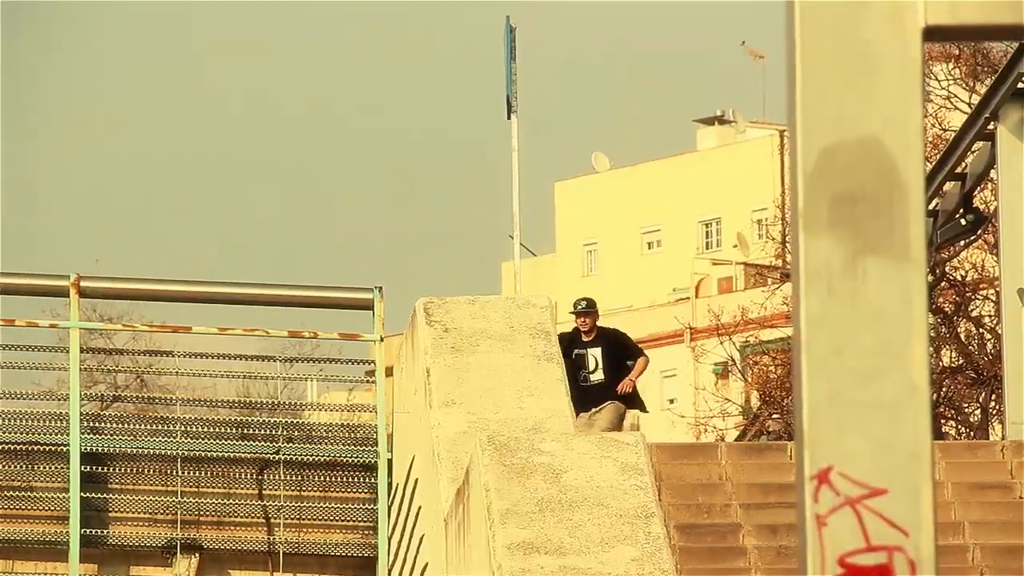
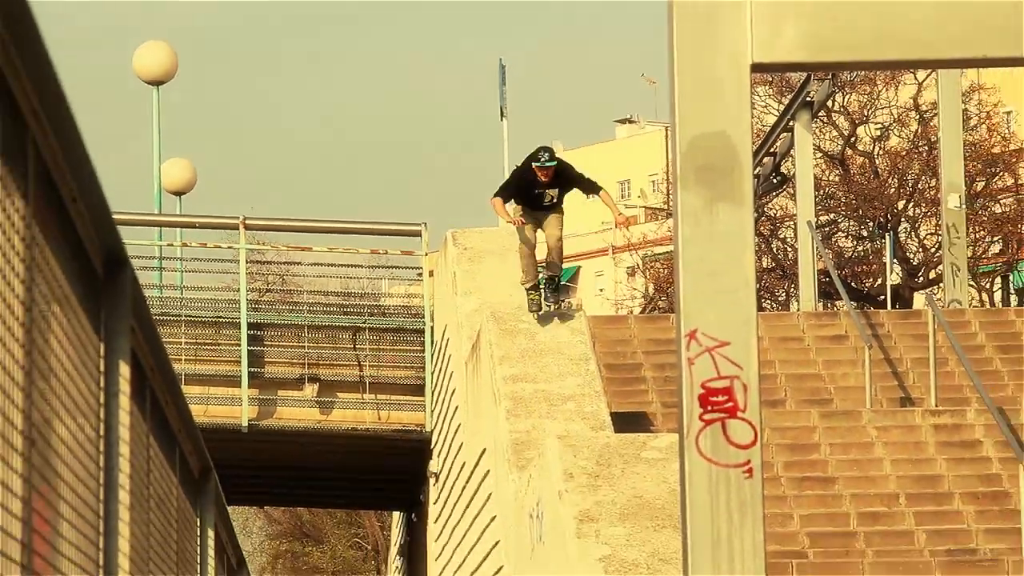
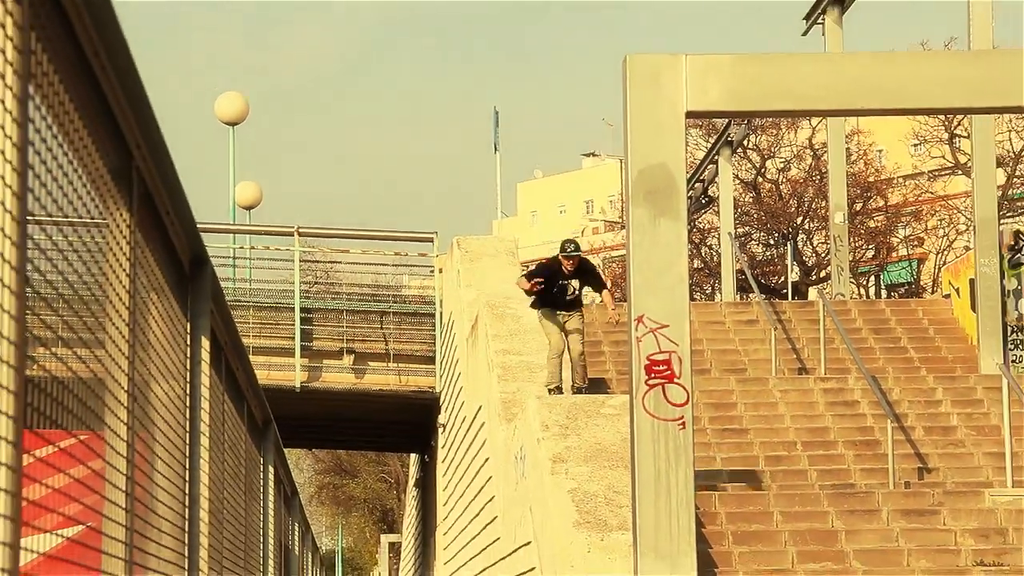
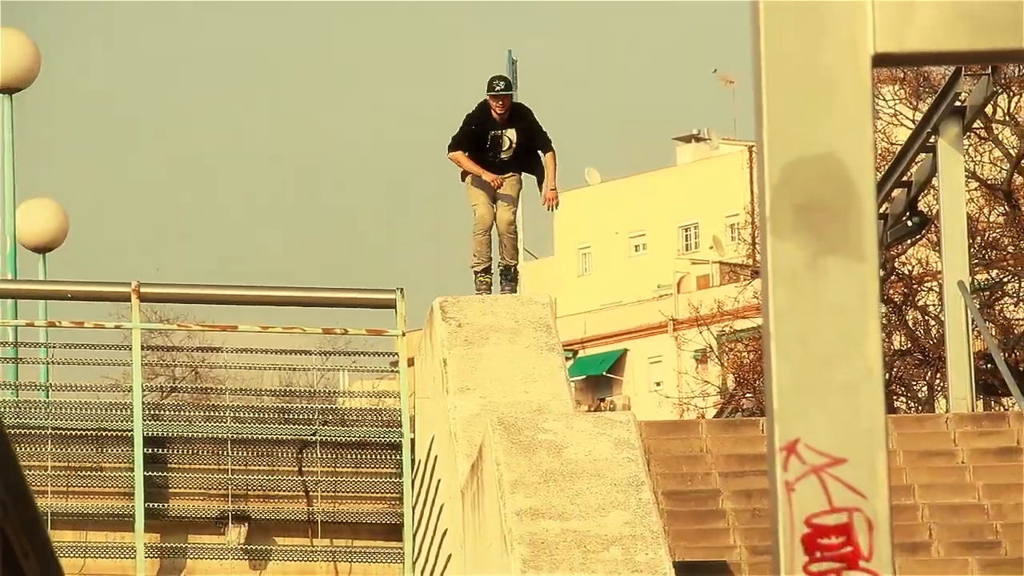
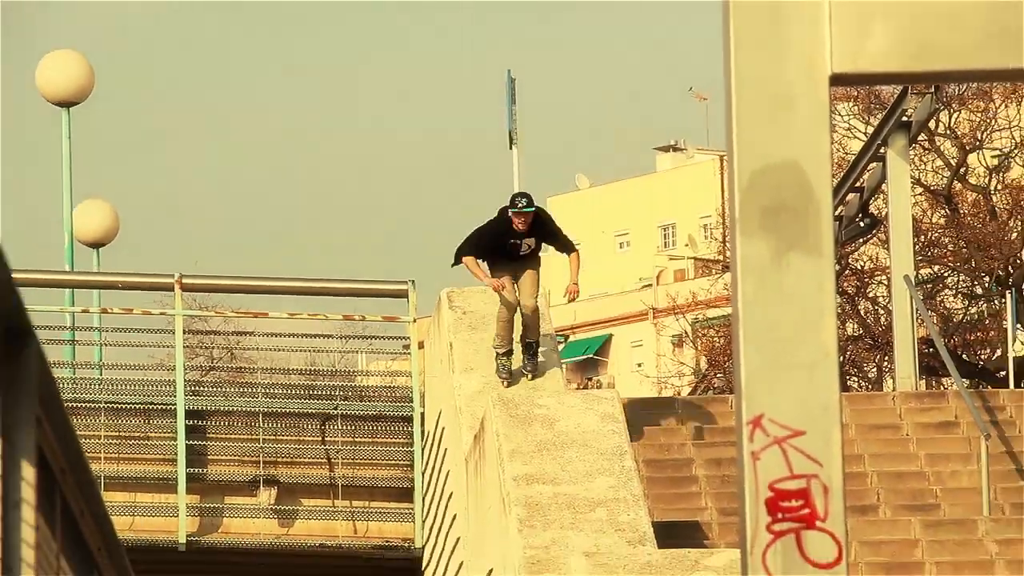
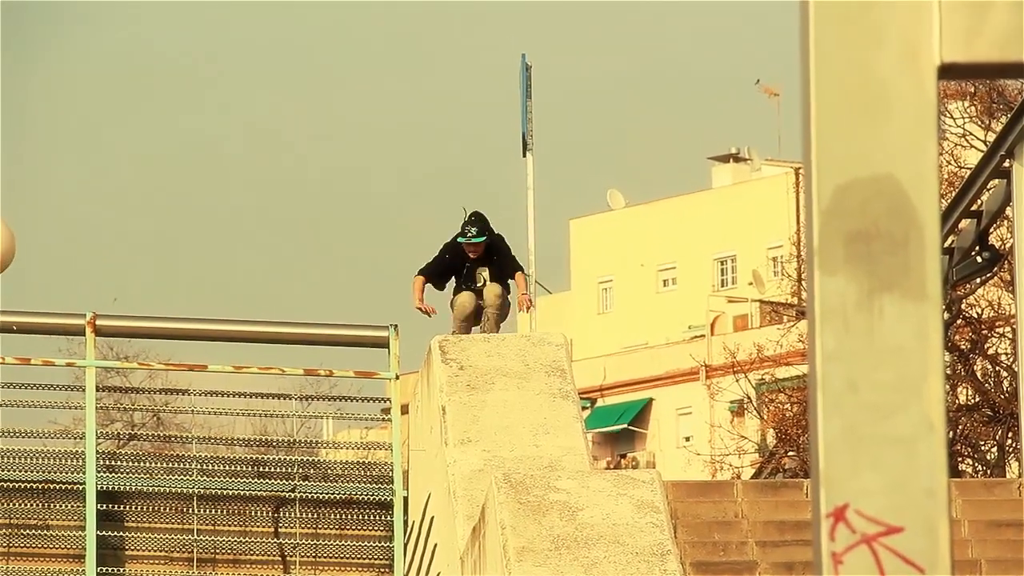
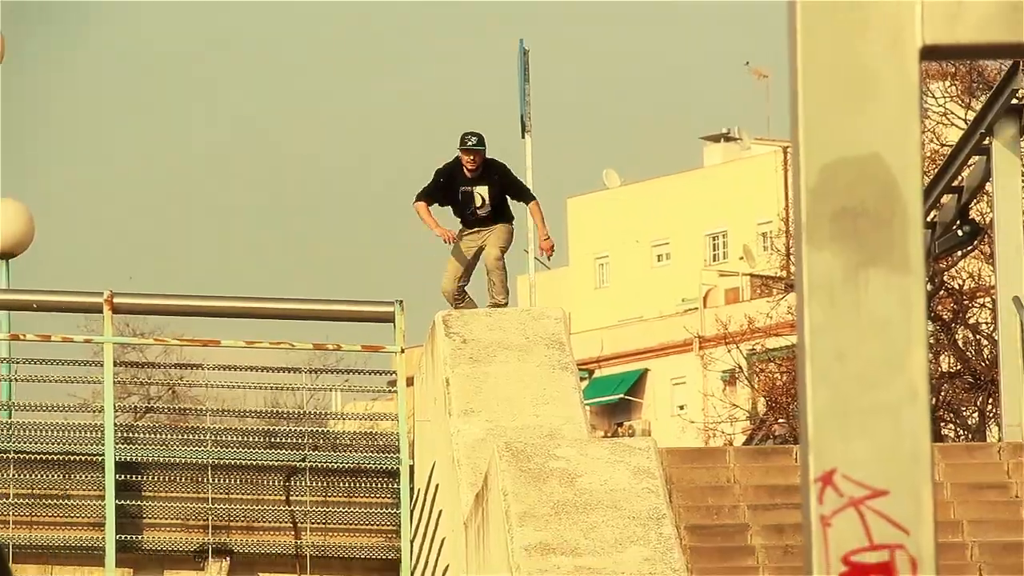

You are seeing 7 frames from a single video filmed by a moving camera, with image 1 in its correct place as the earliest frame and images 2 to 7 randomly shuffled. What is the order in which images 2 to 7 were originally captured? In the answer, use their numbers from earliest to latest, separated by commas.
6, 7, 4, 5, 2, 3
